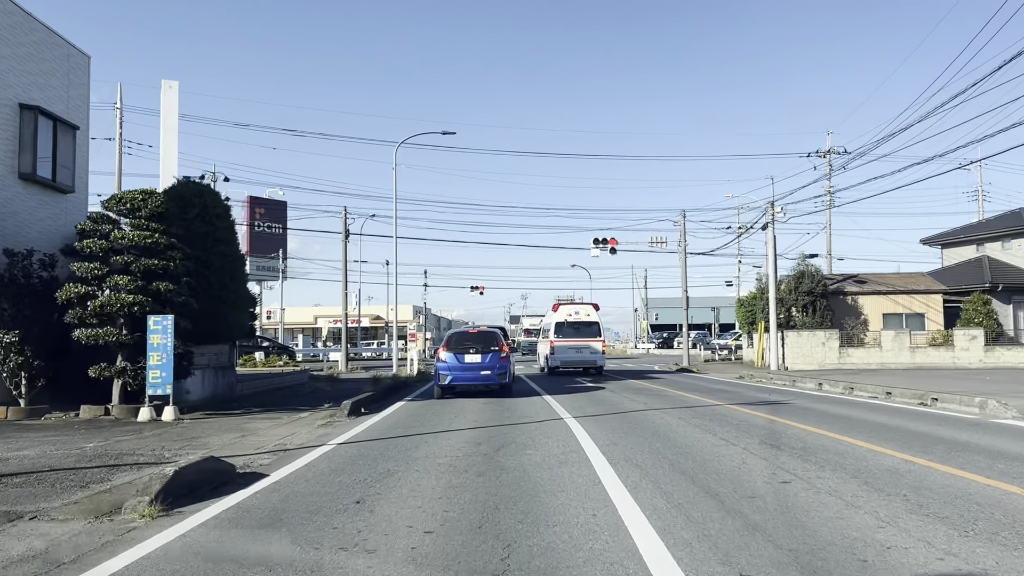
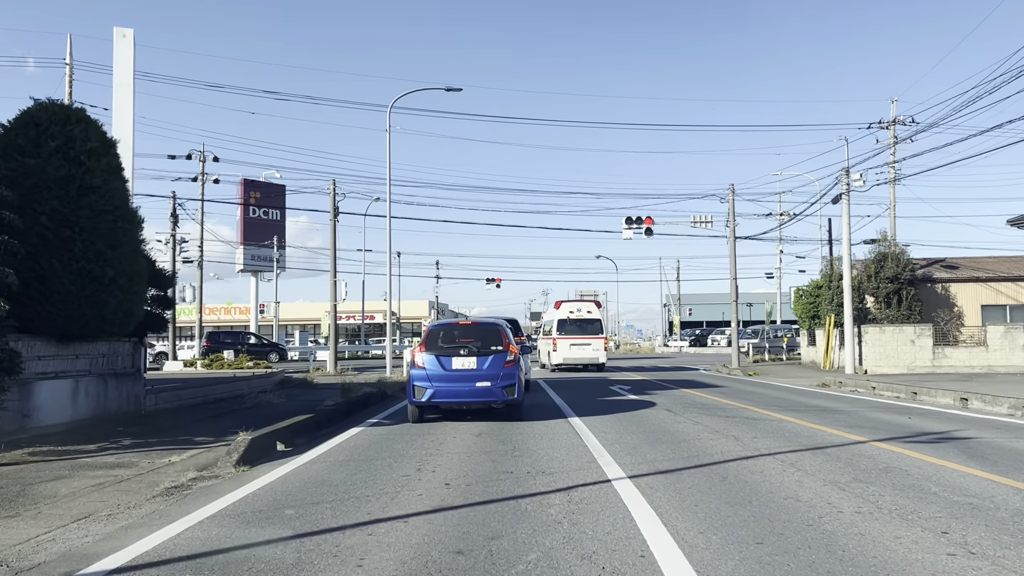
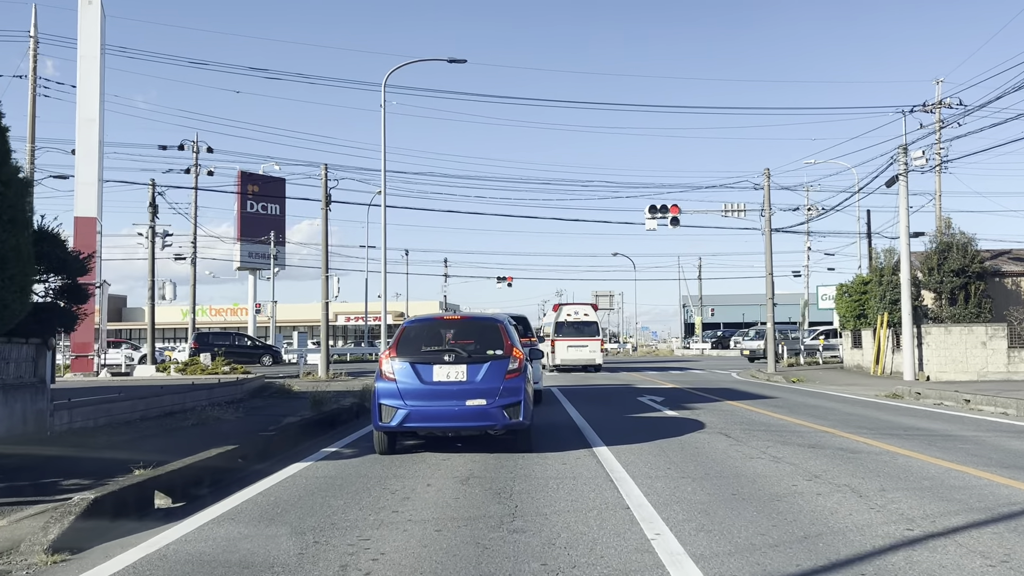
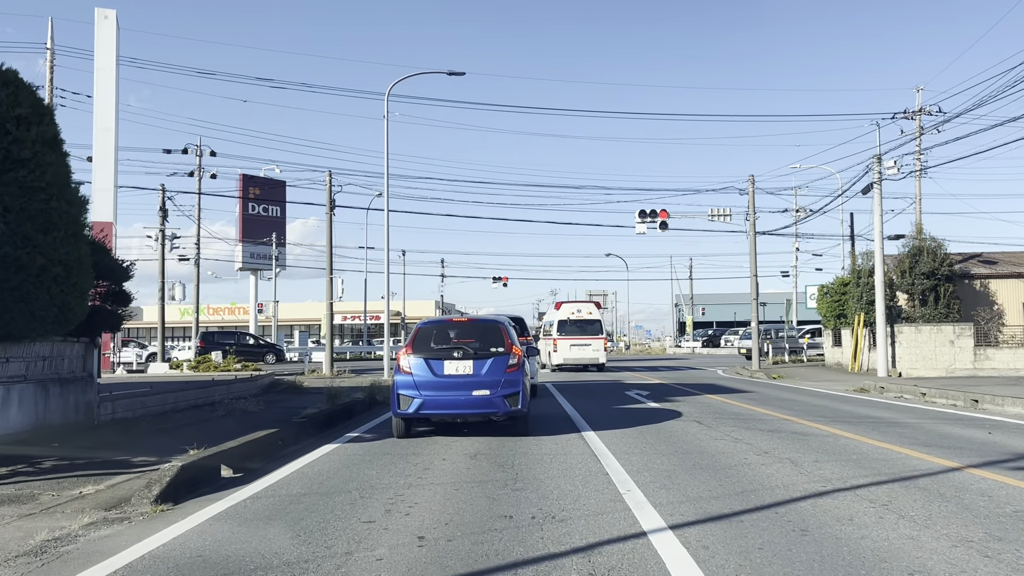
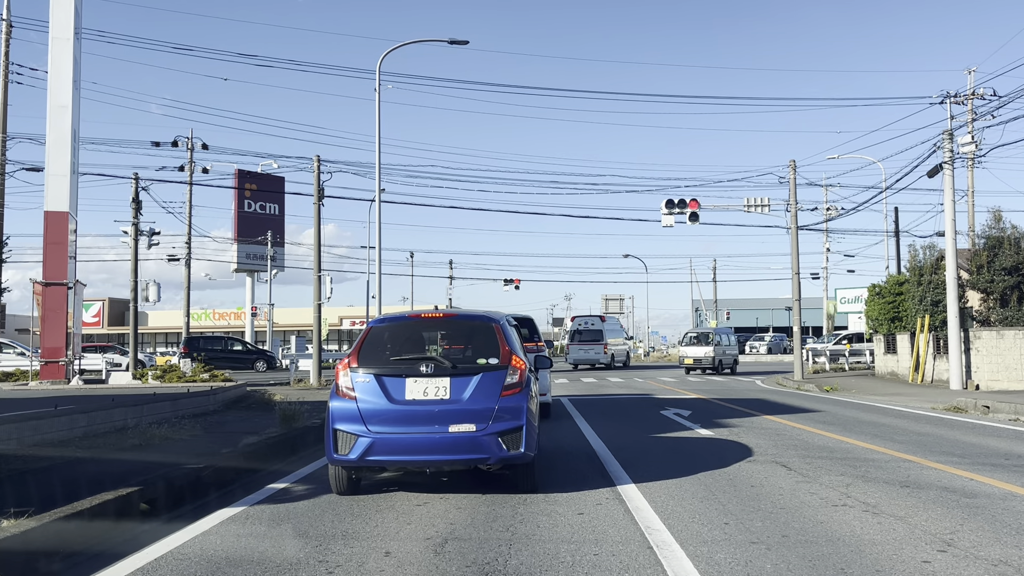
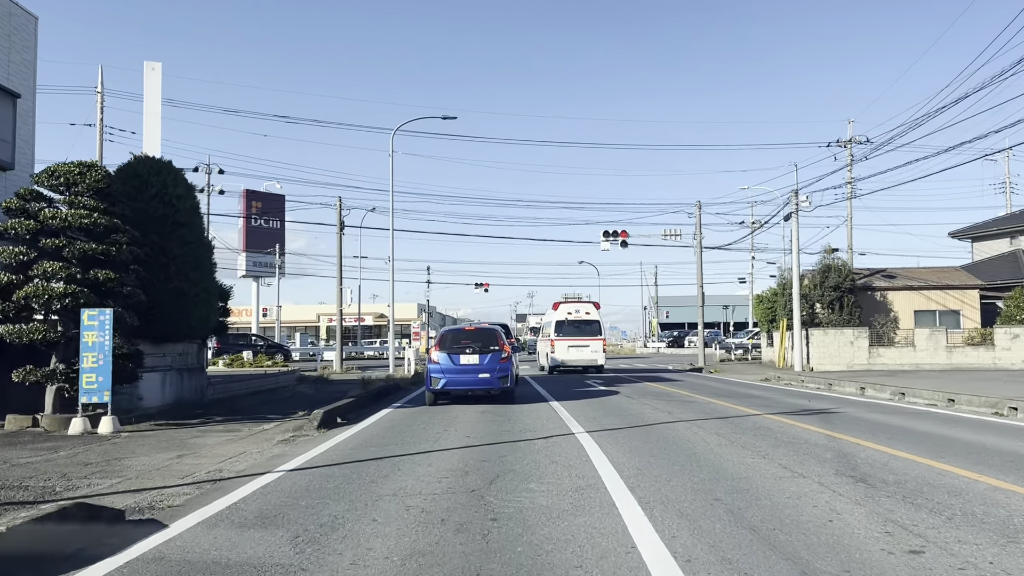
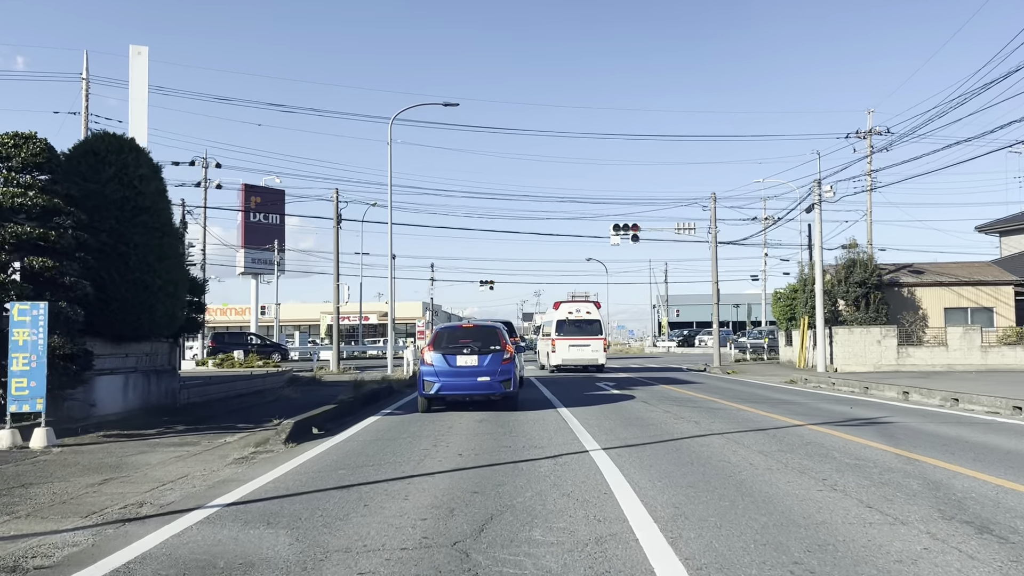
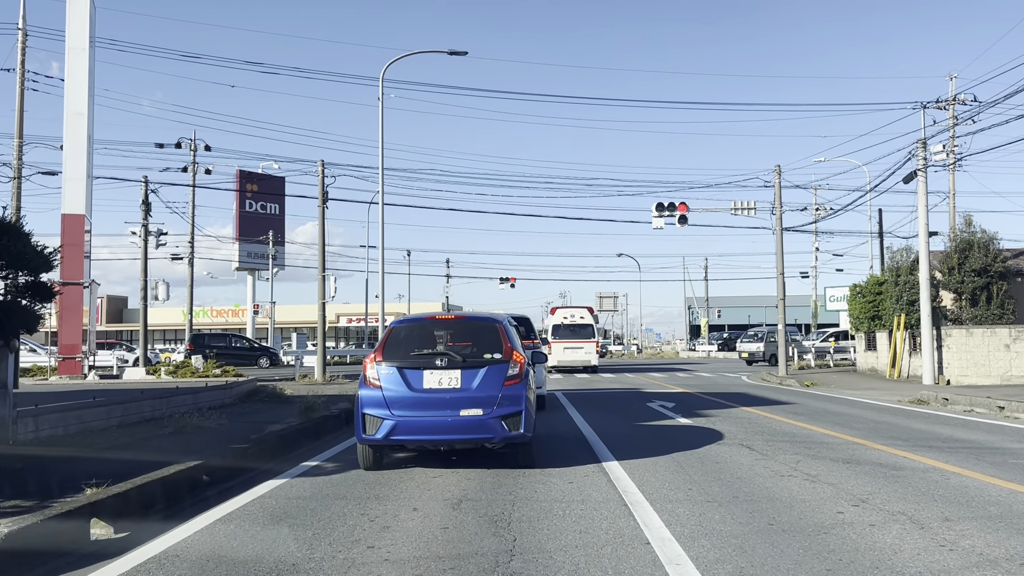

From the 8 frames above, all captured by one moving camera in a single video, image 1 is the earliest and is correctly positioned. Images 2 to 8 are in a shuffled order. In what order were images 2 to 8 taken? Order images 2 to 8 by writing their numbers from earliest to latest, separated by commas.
6, 7, 2, 4, 3, 8, 5
